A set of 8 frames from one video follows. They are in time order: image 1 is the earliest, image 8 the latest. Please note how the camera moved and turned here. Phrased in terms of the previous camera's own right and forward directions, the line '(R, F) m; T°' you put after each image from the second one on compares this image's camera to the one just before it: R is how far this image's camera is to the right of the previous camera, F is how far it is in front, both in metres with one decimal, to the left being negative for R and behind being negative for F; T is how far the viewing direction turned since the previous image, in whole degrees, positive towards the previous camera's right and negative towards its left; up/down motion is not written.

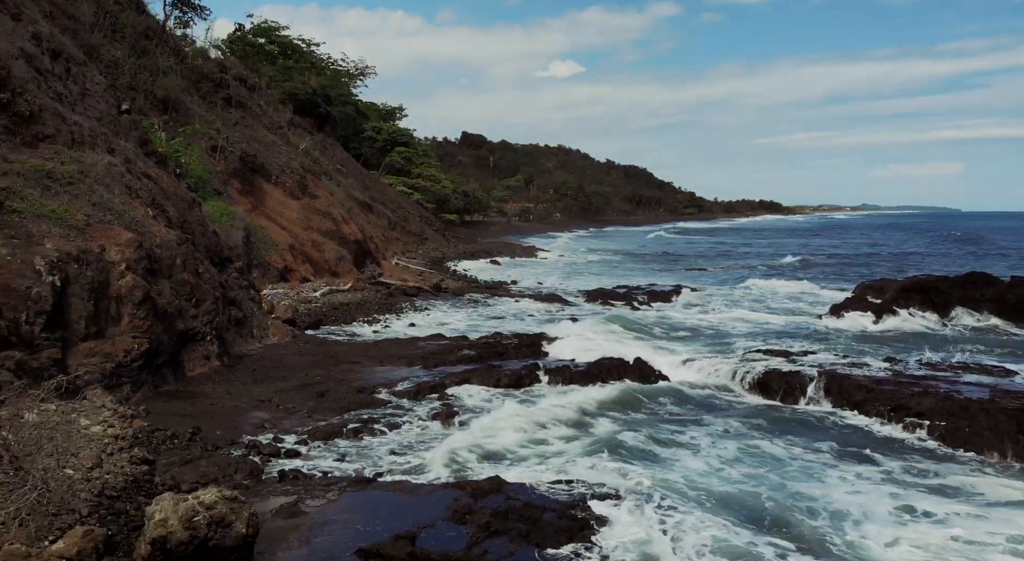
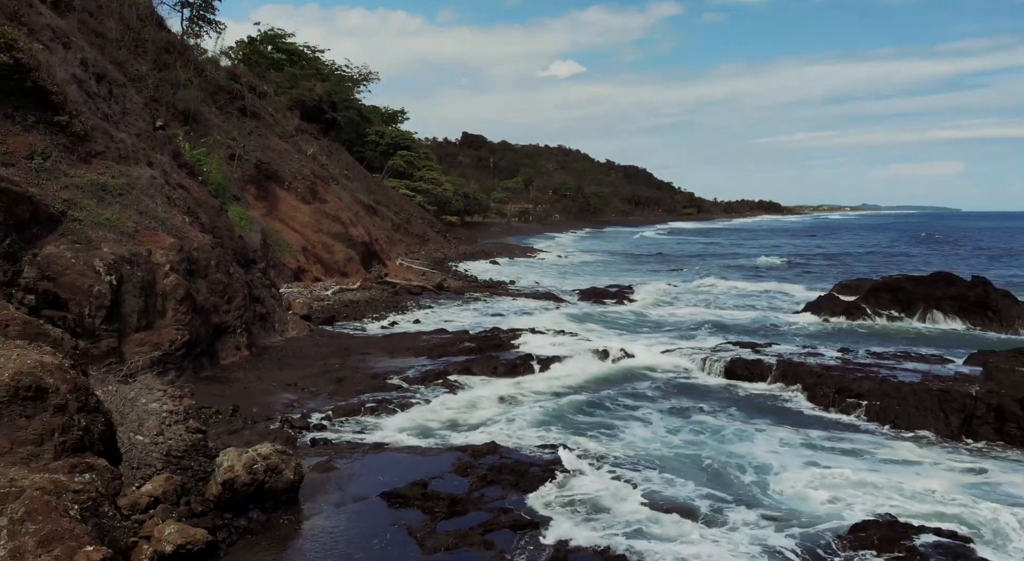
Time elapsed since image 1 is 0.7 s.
(+0.1, -1.6) m; 0°
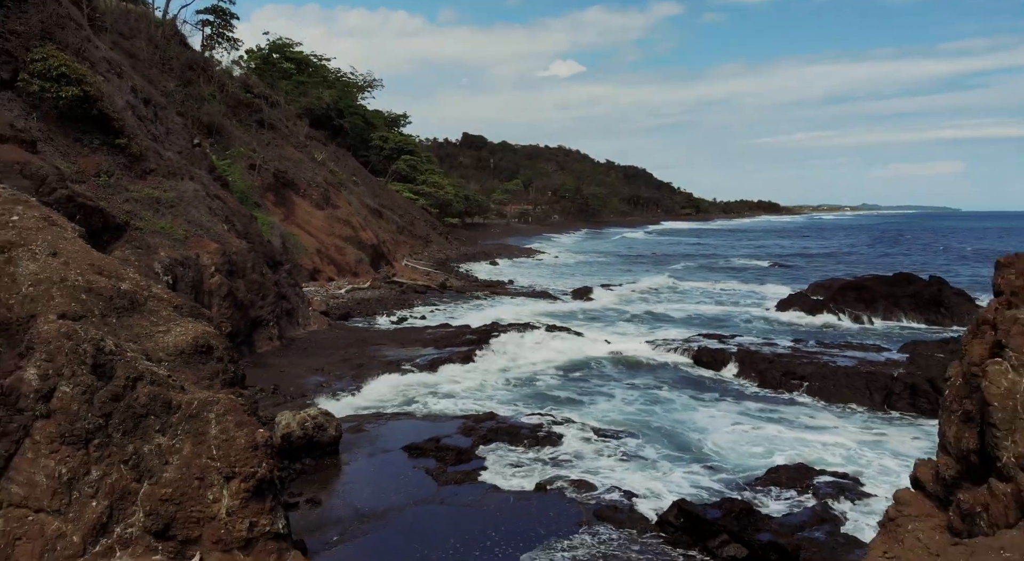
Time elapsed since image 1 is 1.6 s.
(+0.1, -2.1) m; 0°
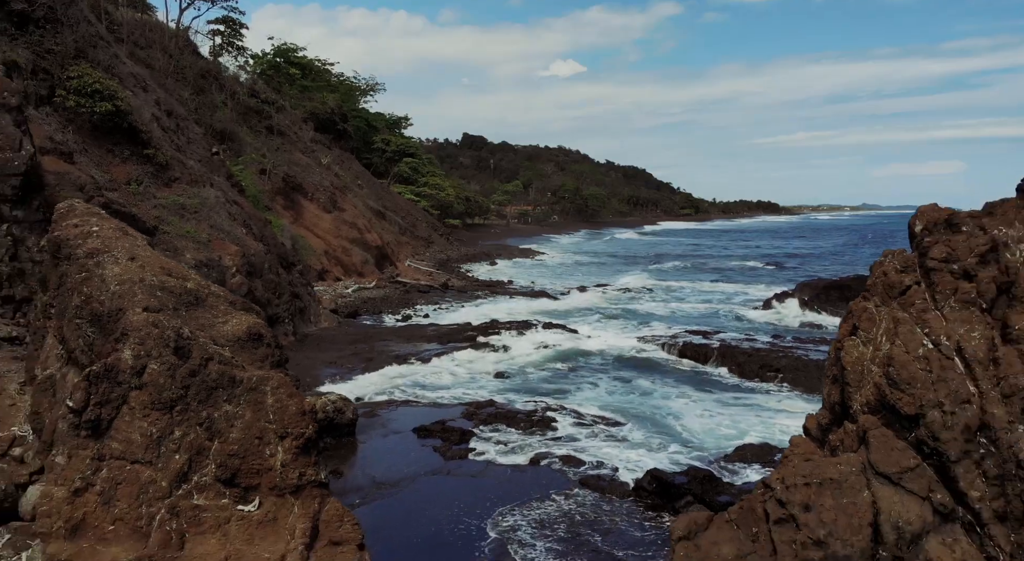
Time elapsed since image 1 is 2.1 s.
(0.0, -1.2) m; 0°
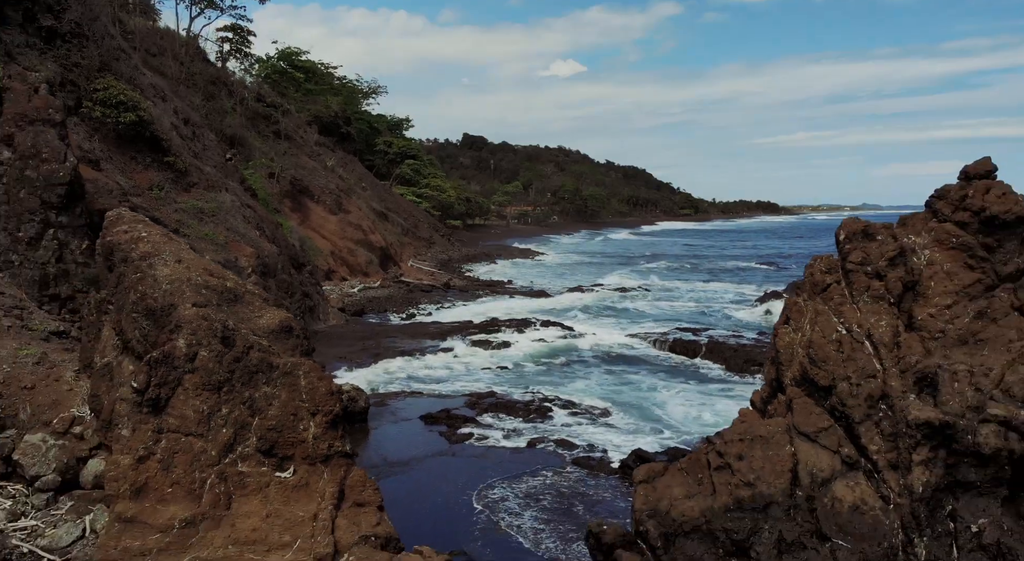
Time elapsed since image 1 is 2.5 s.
(0.0, -1.0) m; 0°
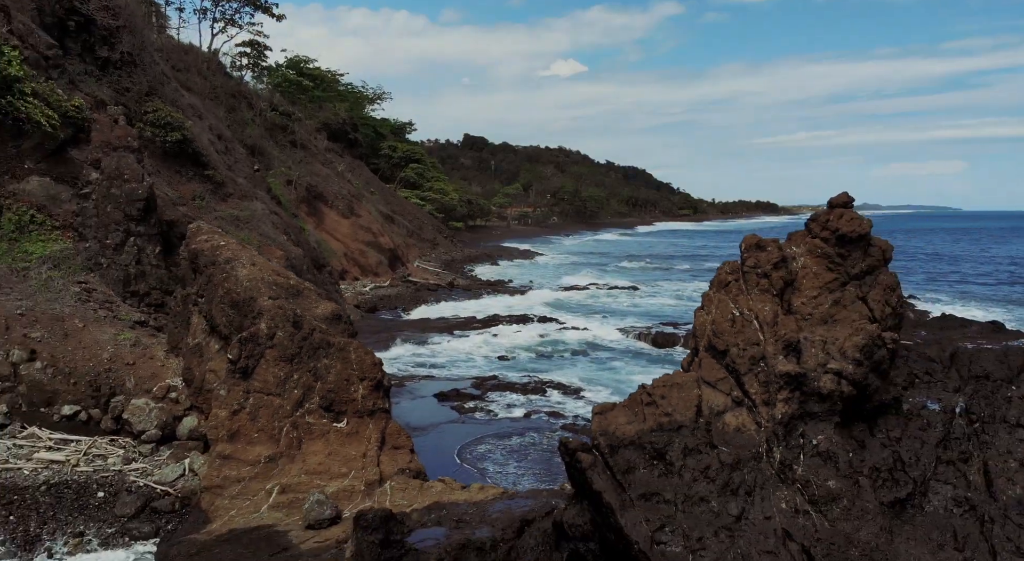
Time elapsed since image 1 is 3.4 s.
(0.0, -2.2) m; 0°
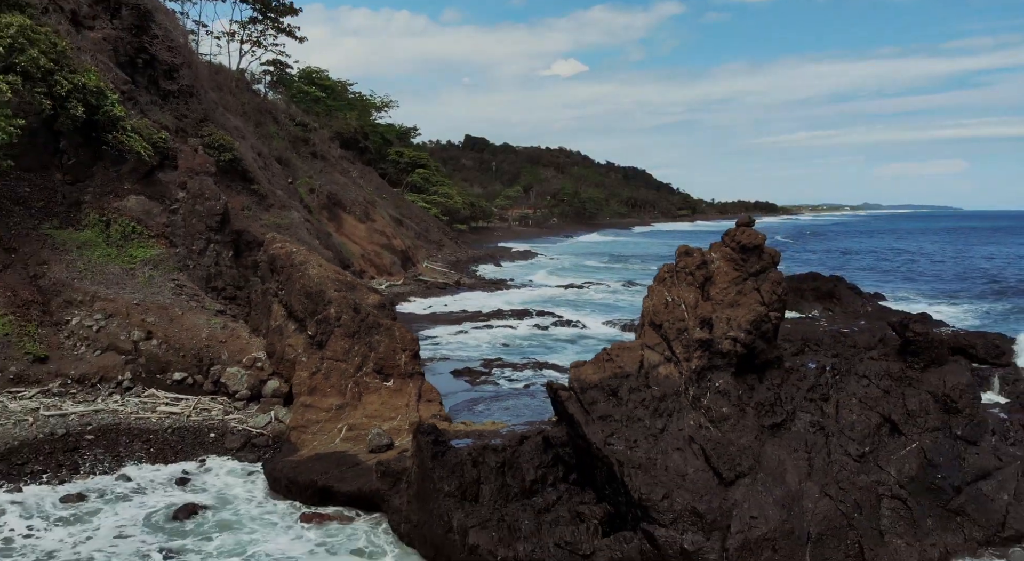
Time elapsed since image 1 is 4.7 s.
(0.0, -3.2) m; 0°
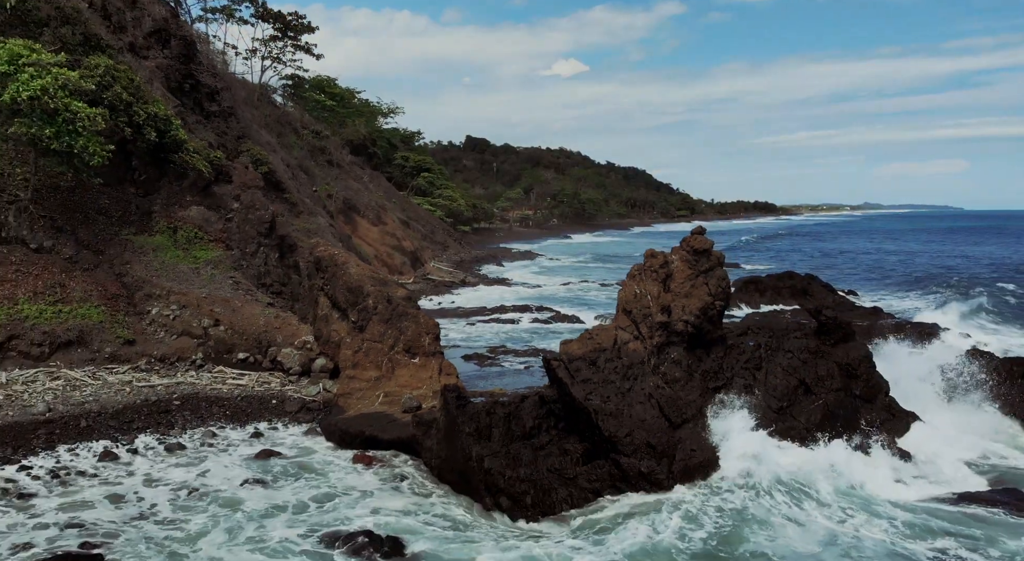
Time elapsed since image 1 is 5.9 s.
(0.0, -2.9) m; 0°
